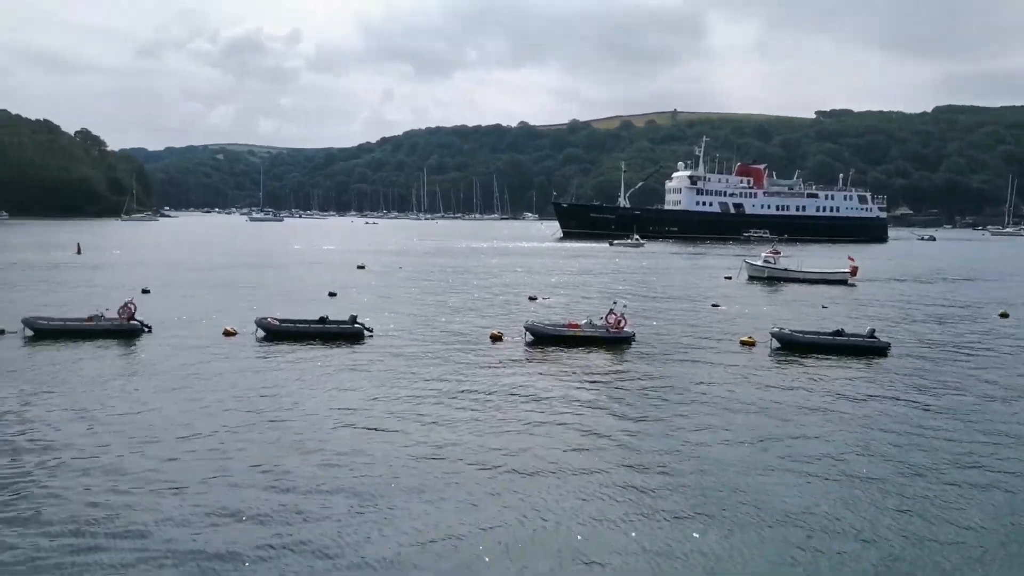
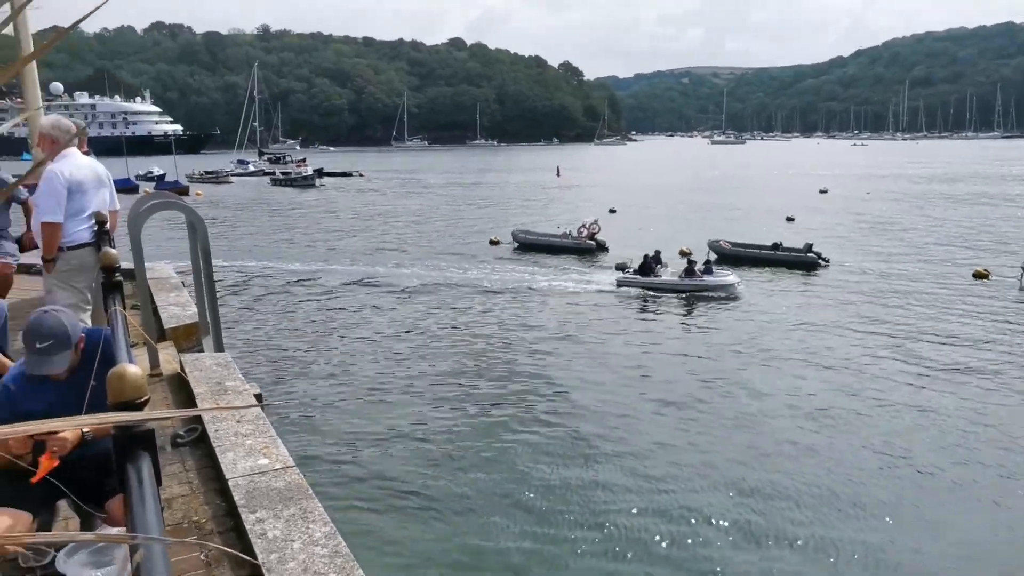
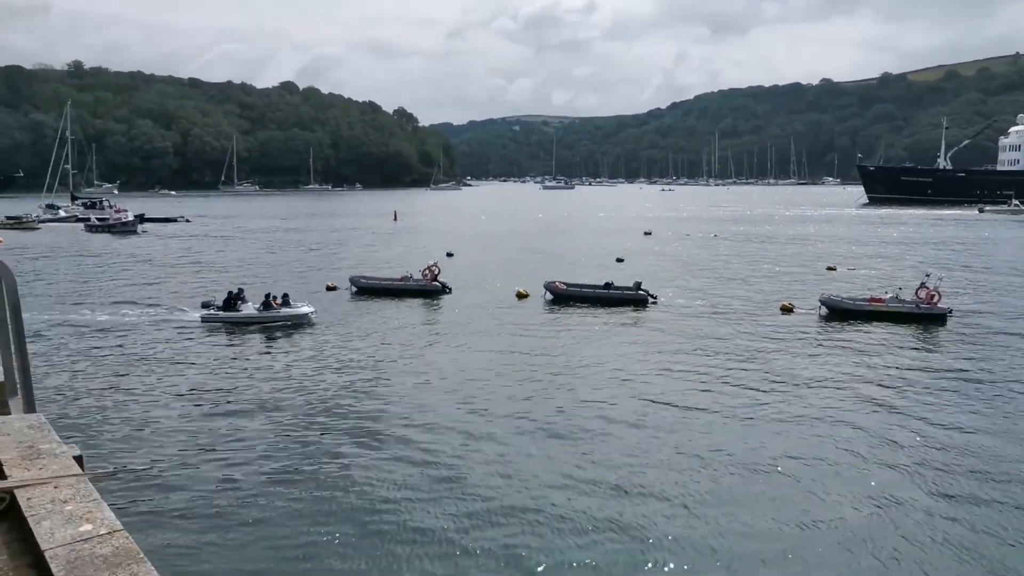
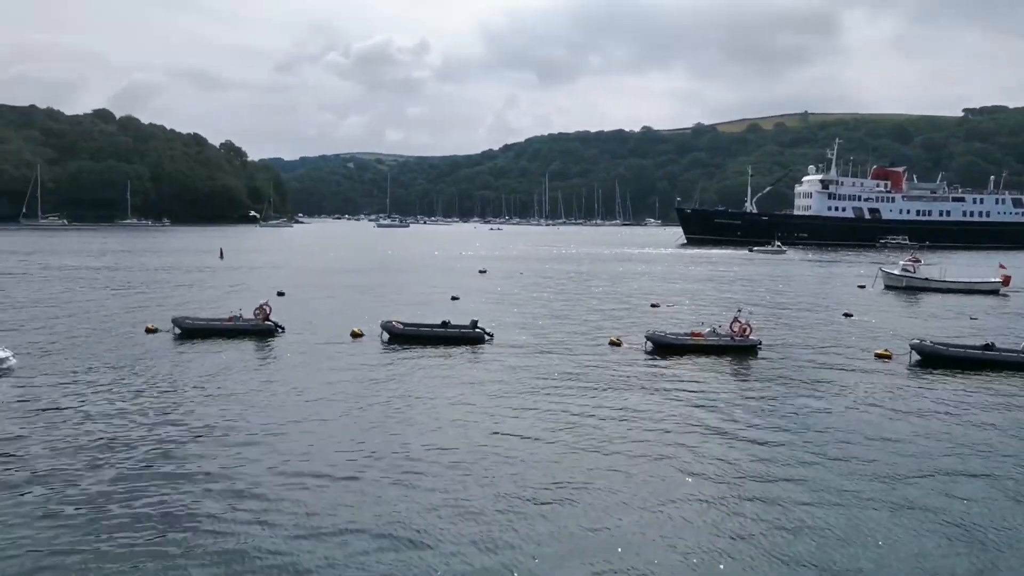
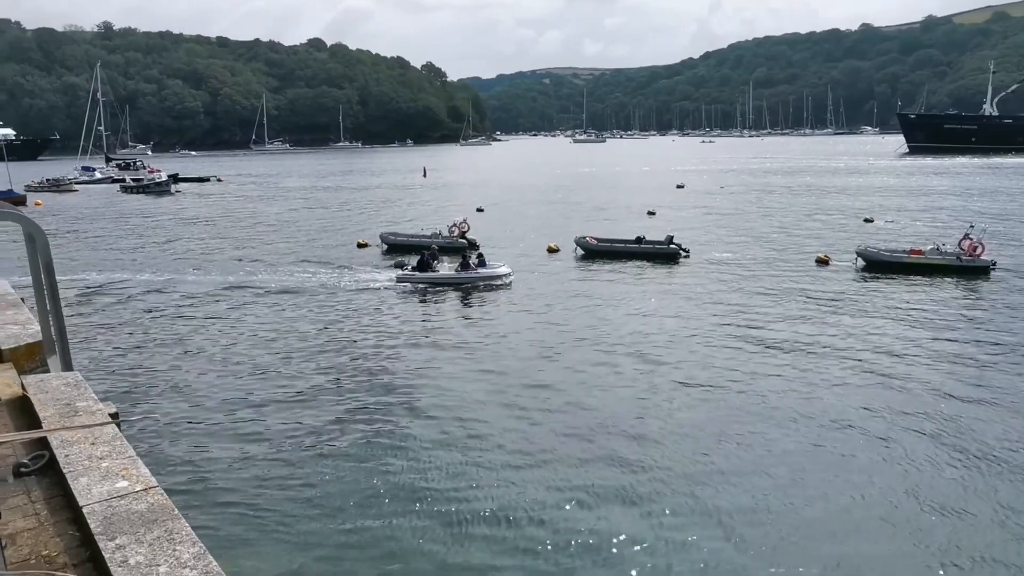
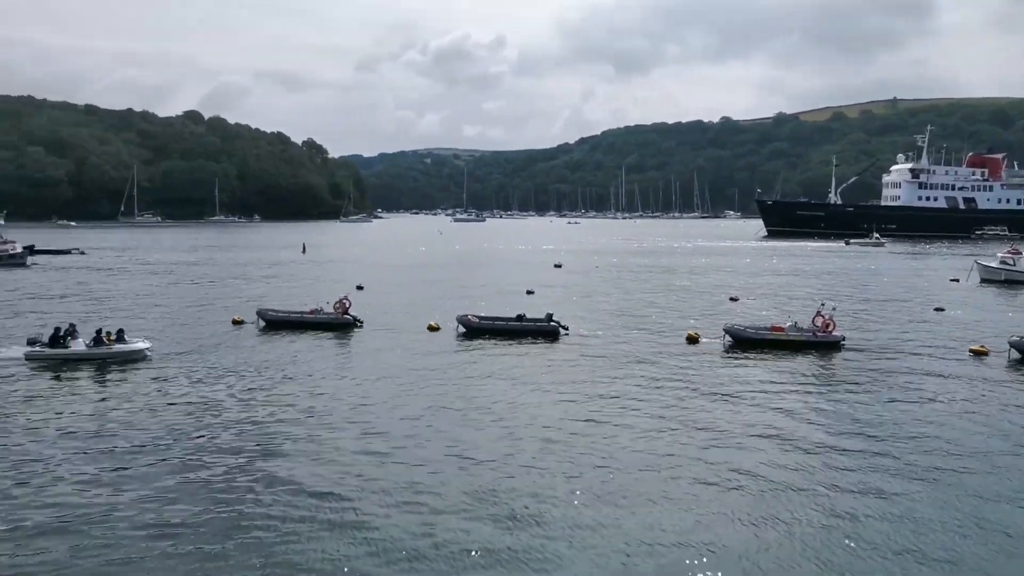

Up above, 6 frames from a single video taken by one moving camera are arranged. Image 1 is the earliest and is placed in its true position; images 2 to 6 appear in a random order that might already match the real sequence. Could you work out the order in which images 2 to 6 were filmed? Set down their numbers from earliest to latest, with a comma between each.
4, 6, 3, 5, 2
